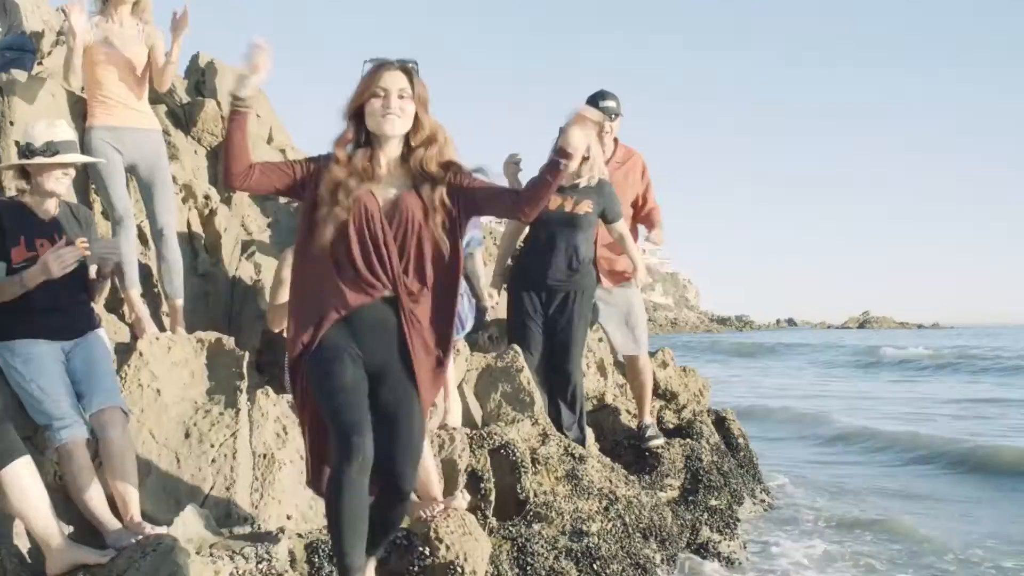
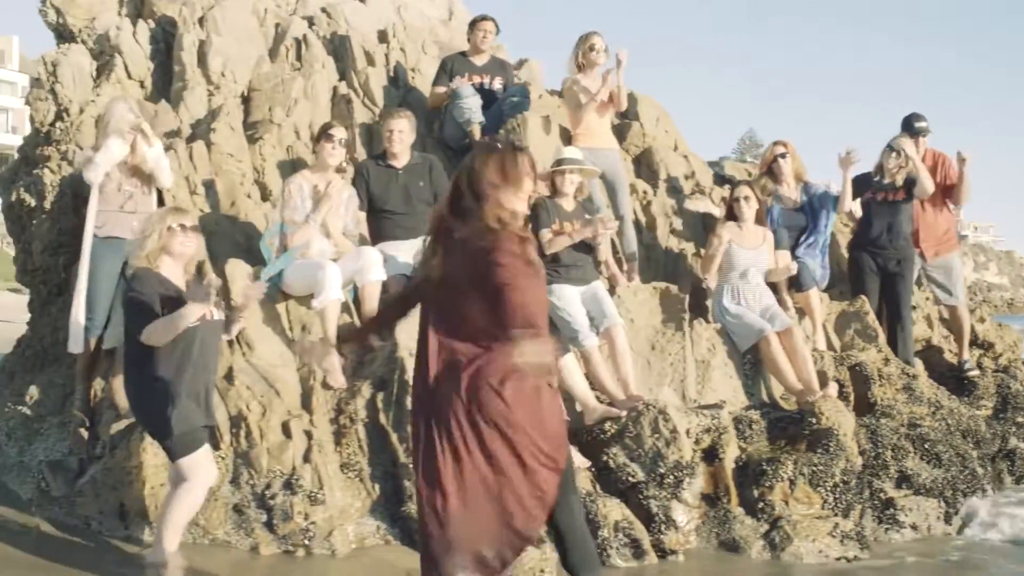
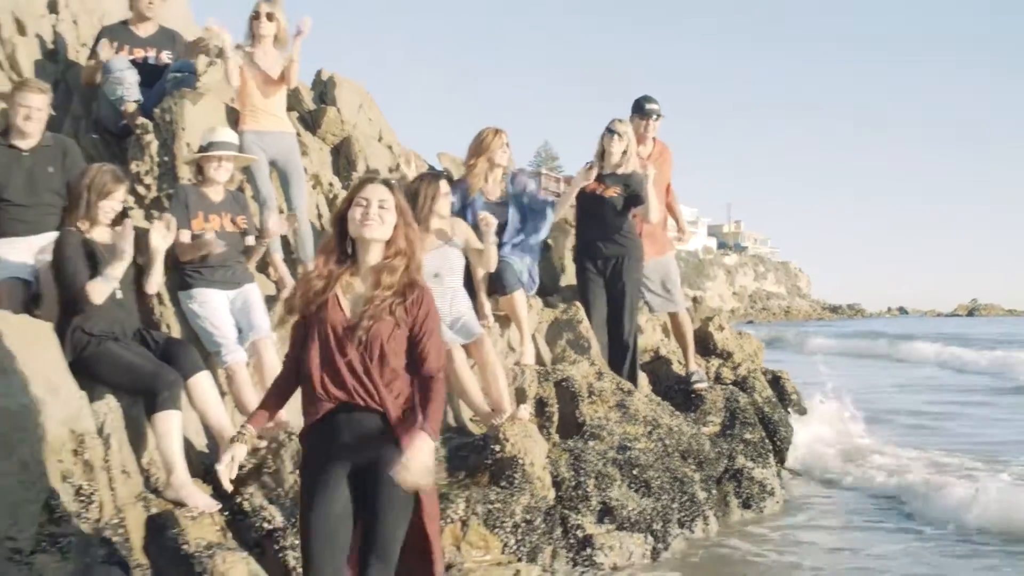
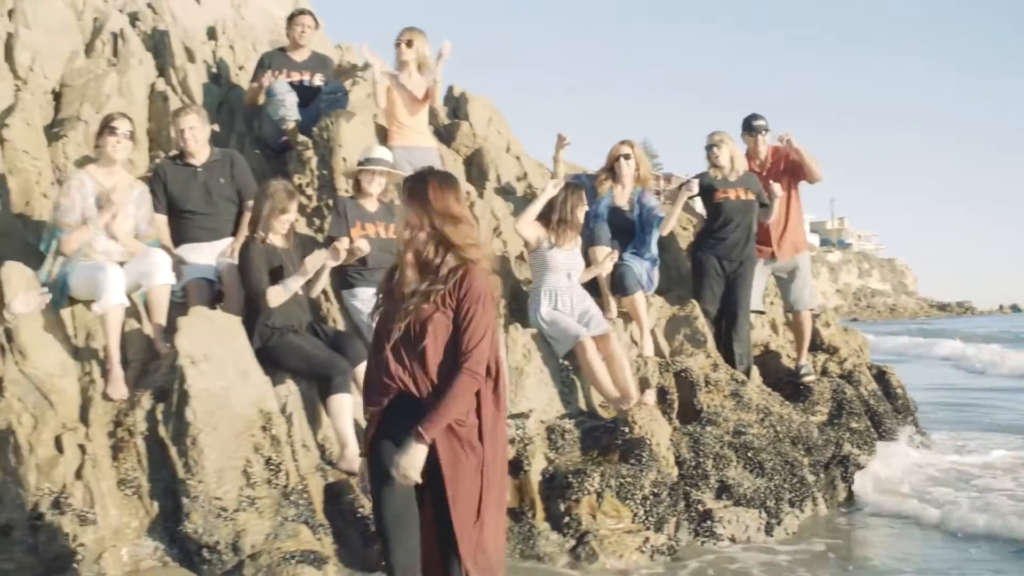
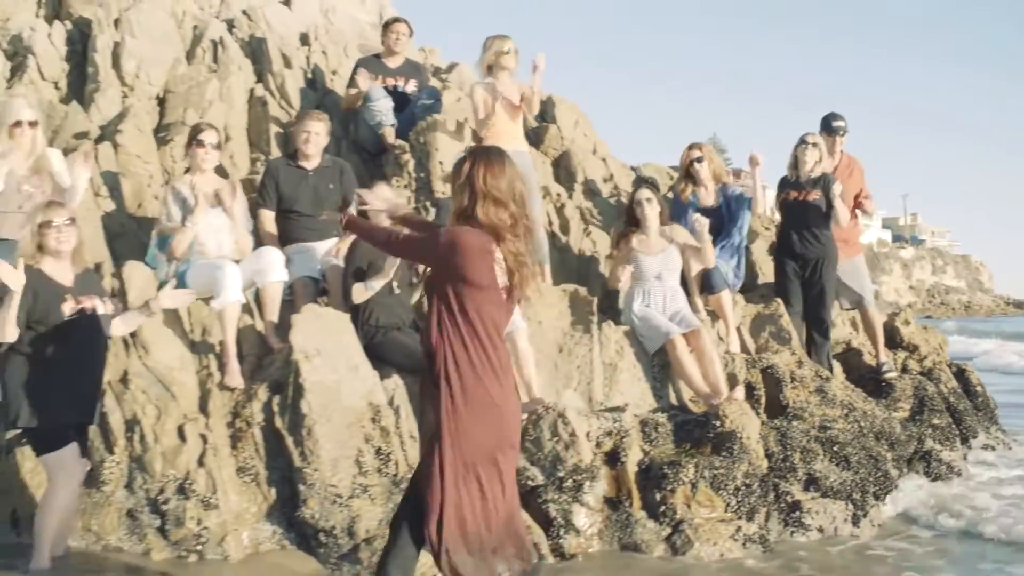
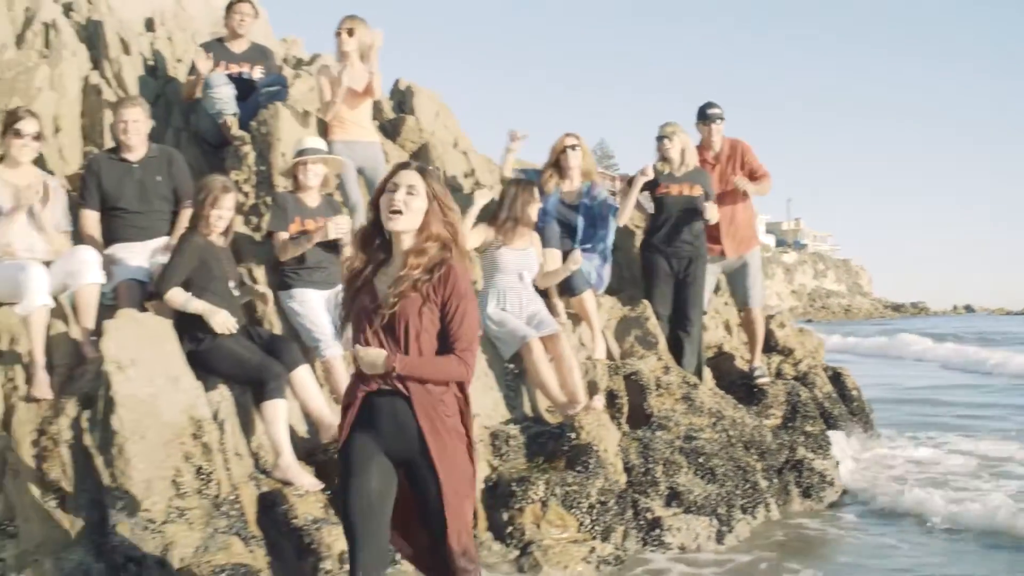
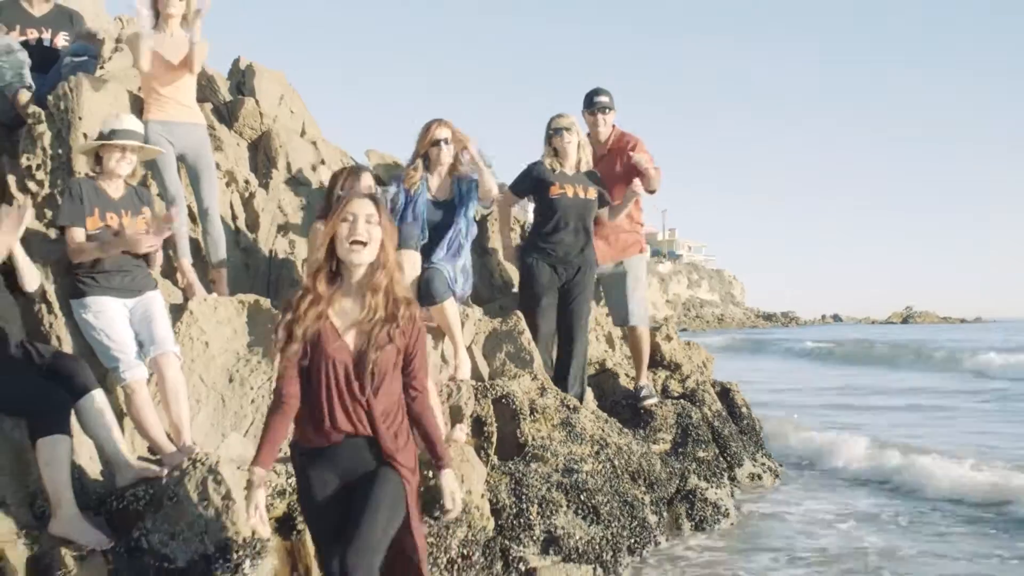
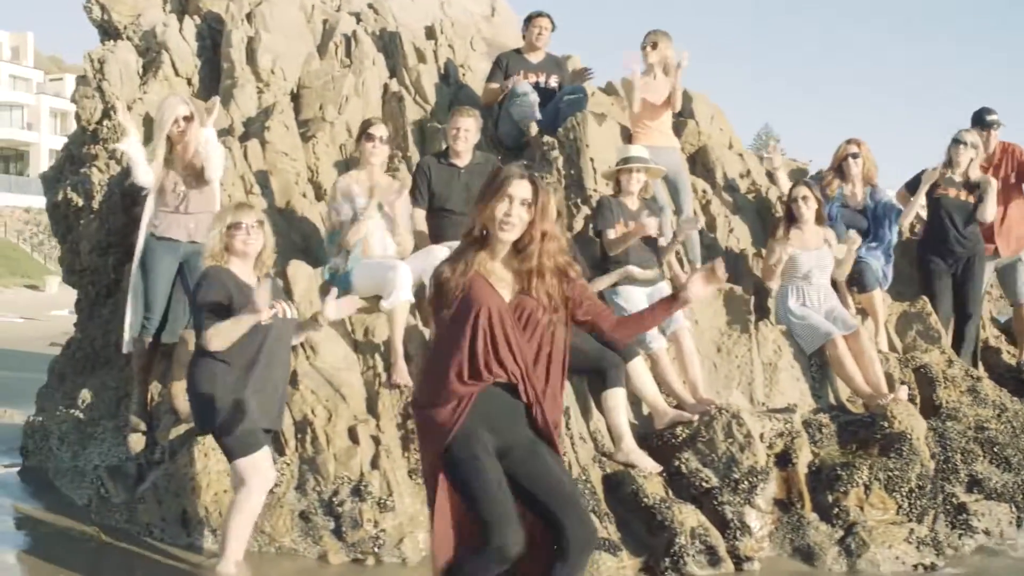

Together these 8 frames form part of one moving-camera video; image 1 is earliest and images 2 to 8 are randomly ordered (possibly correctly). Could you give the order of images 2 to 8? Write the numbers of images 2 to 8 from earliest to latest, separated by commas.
7, 3, 6, 4, 5, 2, 8
